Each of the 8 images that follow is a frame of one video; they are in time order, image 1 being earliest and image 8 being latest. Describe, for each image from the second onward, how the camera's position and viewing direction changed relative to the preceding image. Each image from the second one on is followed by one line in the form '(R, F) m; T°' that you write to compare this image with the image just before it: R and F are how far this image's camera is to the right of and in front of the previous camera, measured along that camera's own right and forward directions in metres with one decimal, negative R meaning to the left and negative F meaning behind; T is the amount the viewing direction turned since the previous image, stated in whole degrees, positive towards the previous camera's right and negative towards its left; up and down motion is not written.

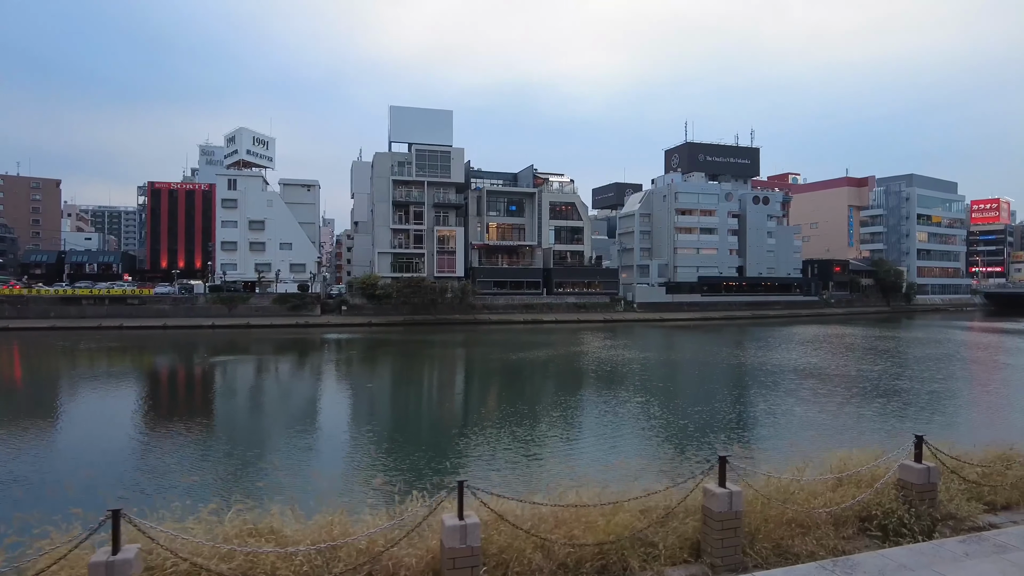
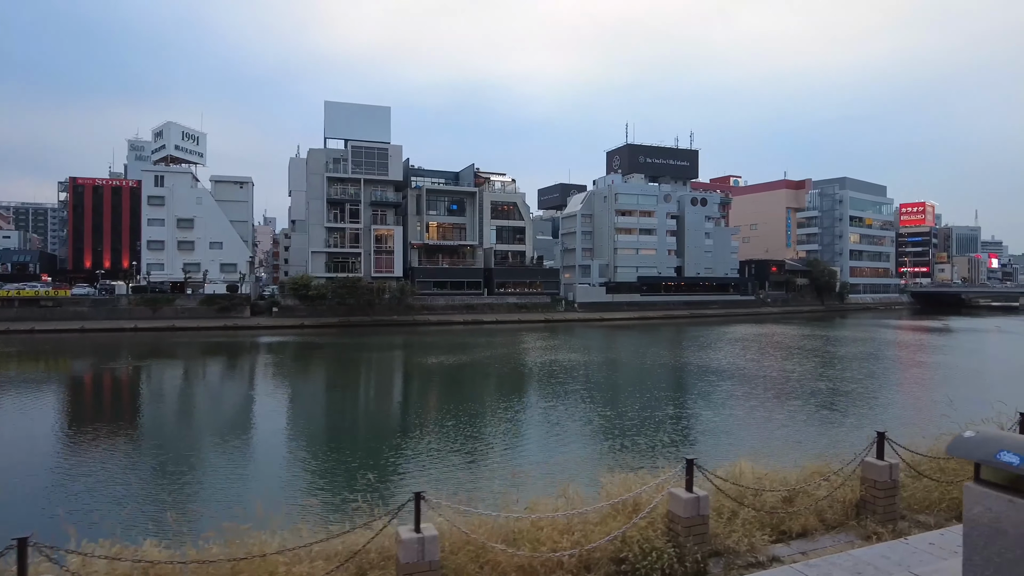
(+1.2, +0.9) m; -14°
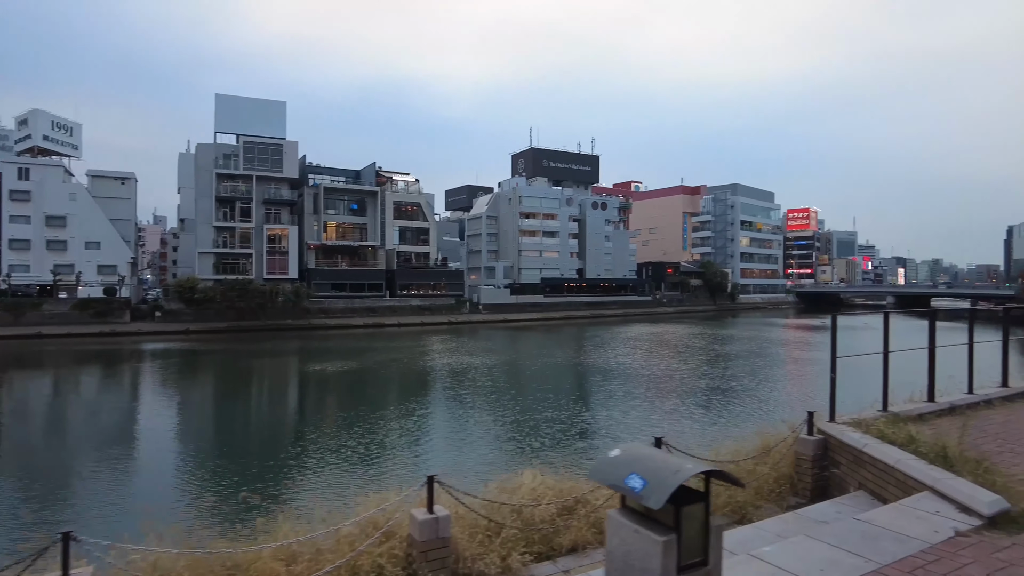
(+0.6, +0.2) m; +8°
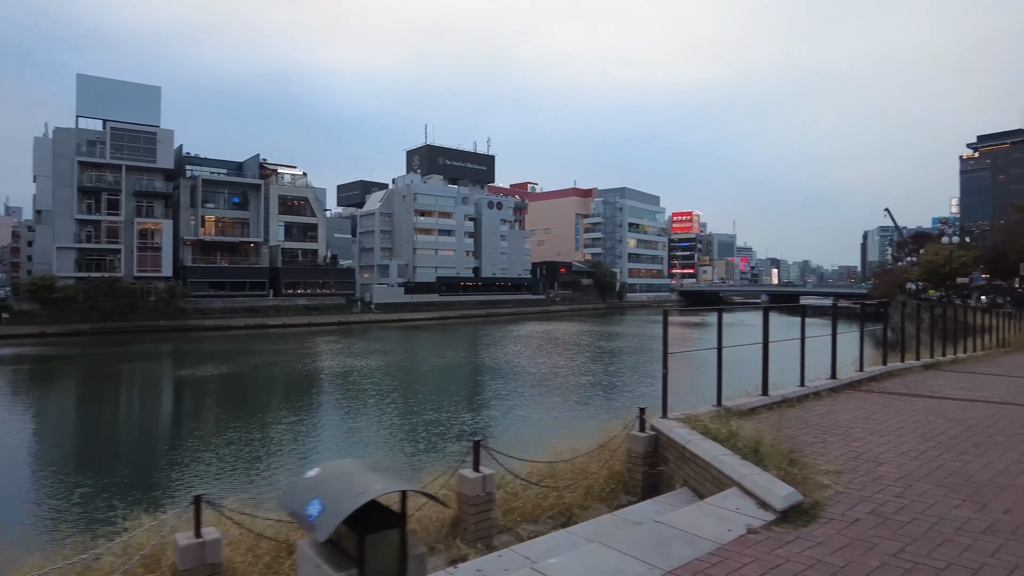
(+0.3, +0.2) m; +9°
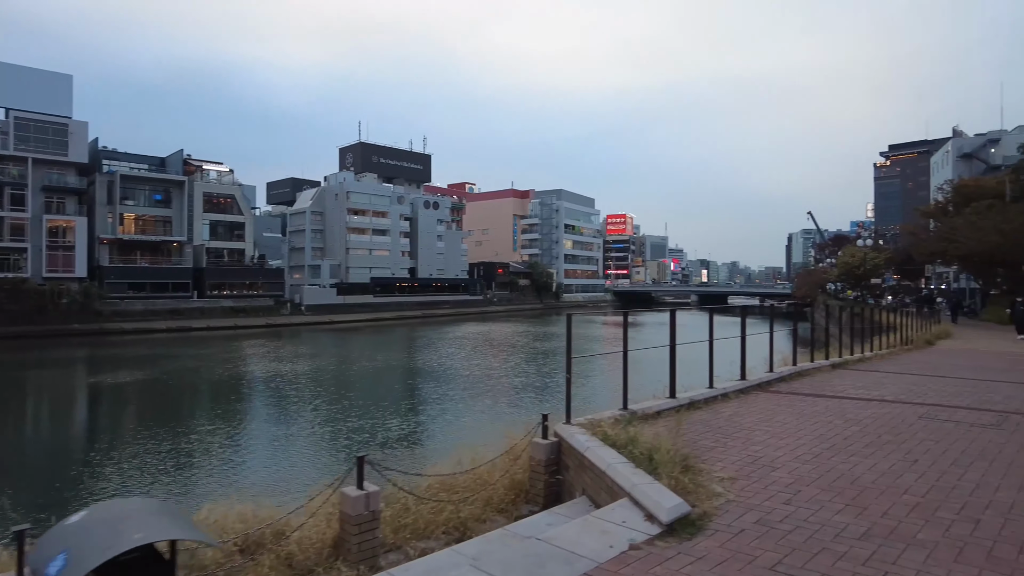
(+0.2, +0.1) m; +5°
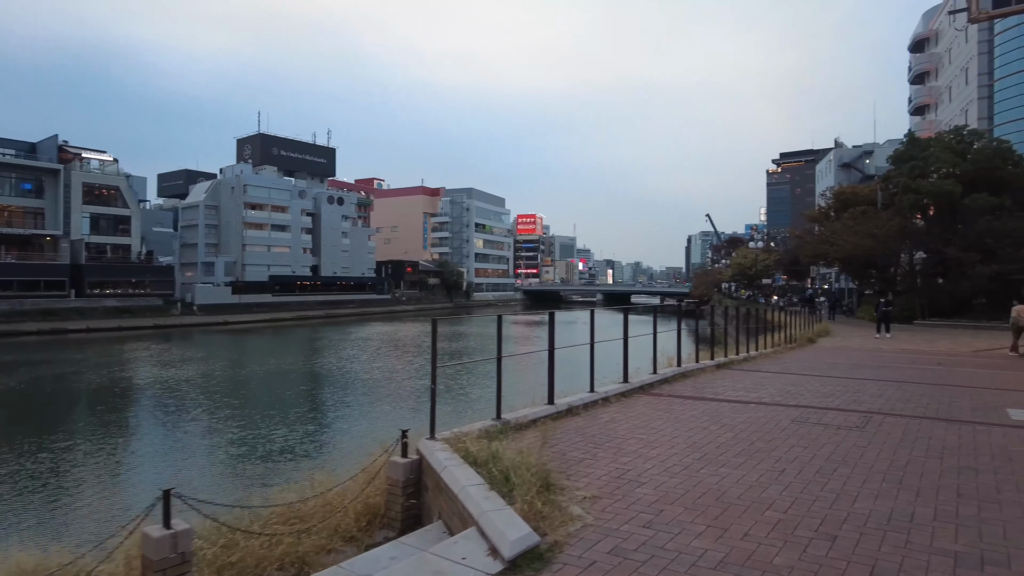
(+0.2, +0.2) m; +8°
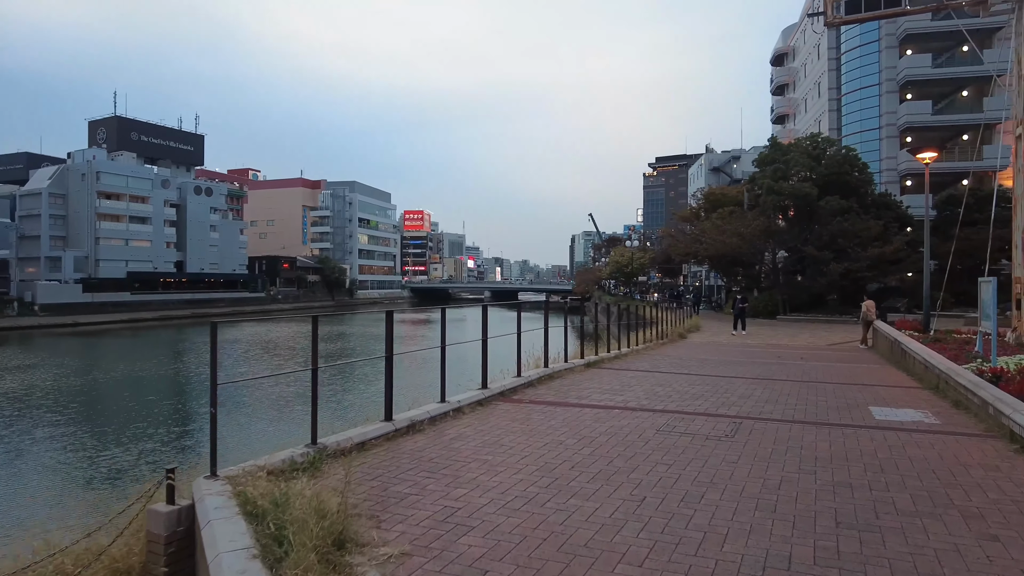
(+0.2, +0.5) m; +10°
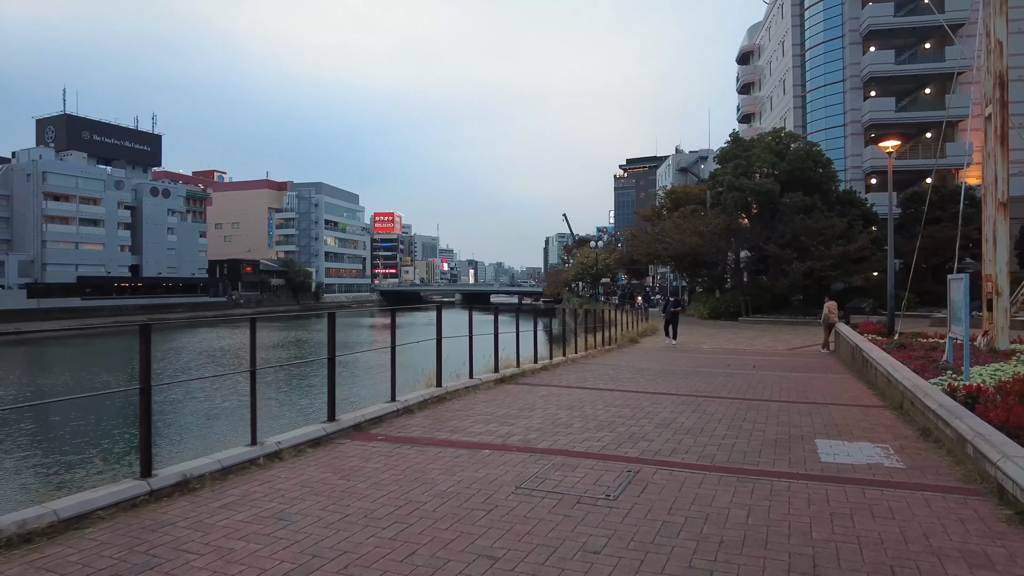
(+0.5, +0.8) m; +2°
